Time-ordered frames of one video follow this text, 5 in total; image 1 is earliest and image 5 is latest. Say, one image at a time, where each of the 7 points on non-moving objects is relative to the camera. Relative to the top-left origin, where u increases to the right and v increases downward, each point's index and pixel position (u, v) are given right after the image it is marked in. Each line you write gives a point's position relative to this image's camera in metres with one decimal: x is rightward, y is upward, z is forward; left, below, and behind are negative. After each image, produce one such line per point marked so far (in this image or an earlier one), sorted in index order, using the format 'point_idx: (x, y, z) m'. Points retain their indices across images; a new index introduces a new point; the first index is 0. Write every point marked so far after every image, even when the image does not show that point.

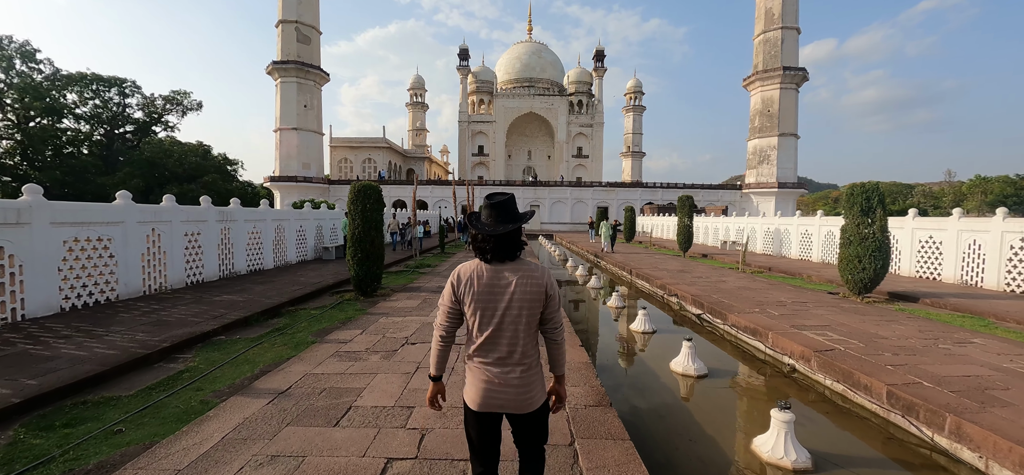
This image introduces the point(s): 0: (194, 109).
0: (-13.5, +5.5, +16.5) m
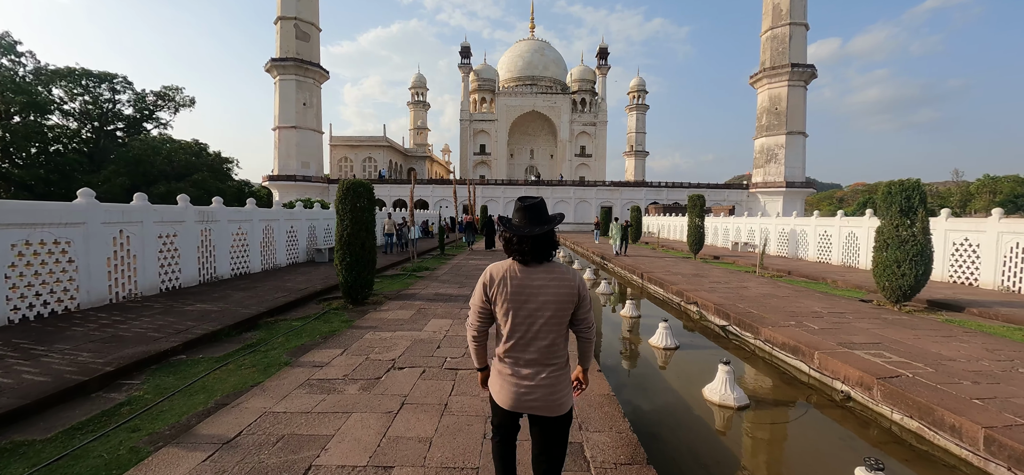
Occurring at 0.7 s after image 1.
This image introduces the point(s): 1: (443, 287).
0: (-13.4, +5.4, +16.0) m
1: (-1.2, -0.8, +6.5) m
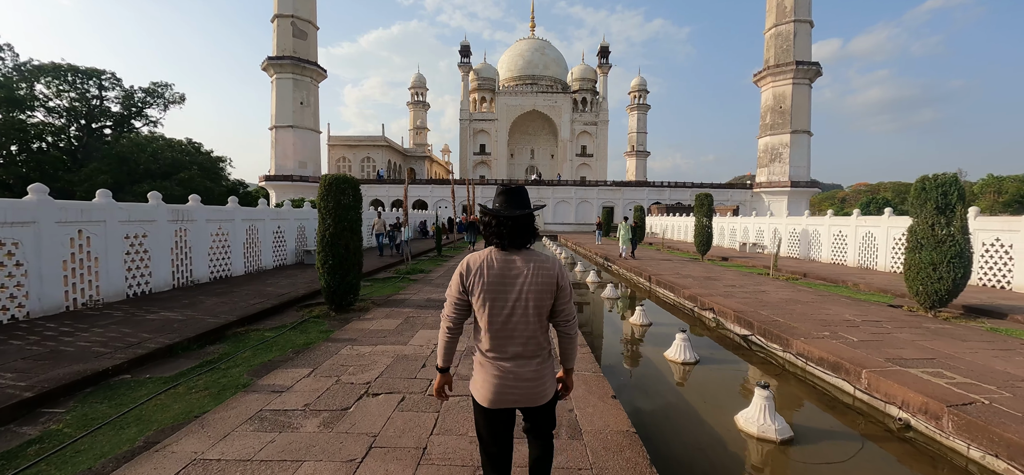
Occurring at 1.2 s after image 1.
0: (-13.4, +5.4, +15.5) m
1: (-1.2, -0.8, +6.0) m
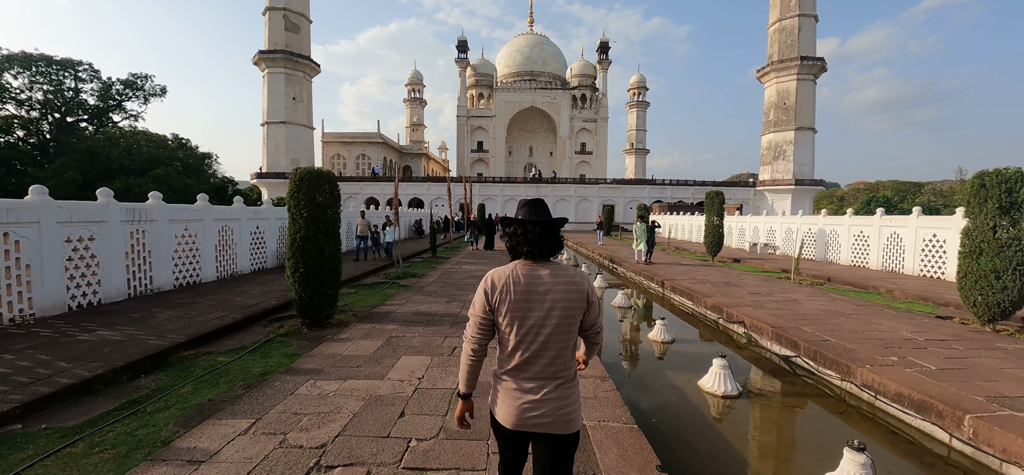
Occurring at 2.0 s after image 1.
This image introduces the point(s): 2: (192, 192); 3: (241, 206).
0: (-13.5, +5.4, +14.7) m
1: (-1.2, -0.9, +5.3) m
2: (-11.3, +1.6, +13.7) m
3: (-5.4, +0.6, +7.7) m
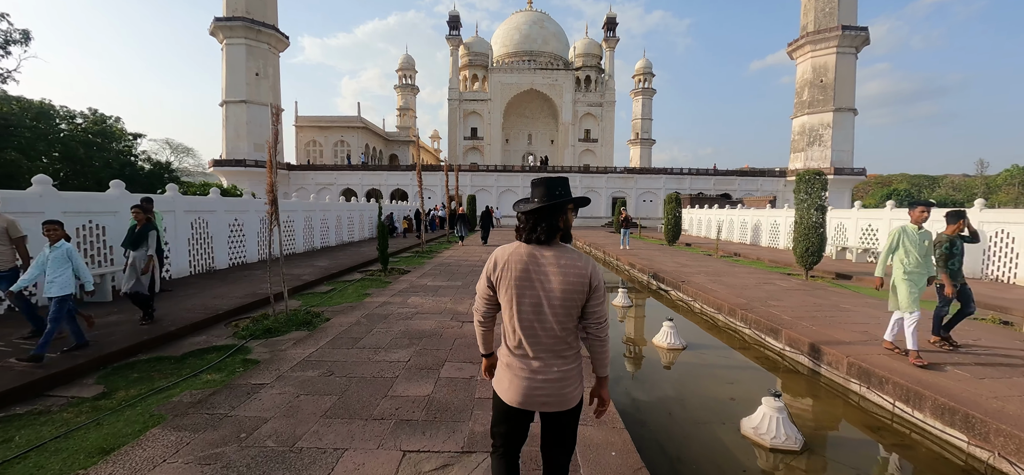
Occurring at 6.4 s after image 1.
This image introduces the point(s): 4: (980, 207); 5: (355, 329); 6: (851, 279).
0: (-13.7, +5.4, +10.8) m
1: (-1.3, -1.0, +1.5) m
2: (-11.4, +1.6, +9.8) m
3: (-5.5, +0.5, +3.9) m
4: (+8.7, +0.6, +7.3) m
5: (-1.4, -0.9, +3.5) m
6: (+6.2, -0.8, +6.9) m
